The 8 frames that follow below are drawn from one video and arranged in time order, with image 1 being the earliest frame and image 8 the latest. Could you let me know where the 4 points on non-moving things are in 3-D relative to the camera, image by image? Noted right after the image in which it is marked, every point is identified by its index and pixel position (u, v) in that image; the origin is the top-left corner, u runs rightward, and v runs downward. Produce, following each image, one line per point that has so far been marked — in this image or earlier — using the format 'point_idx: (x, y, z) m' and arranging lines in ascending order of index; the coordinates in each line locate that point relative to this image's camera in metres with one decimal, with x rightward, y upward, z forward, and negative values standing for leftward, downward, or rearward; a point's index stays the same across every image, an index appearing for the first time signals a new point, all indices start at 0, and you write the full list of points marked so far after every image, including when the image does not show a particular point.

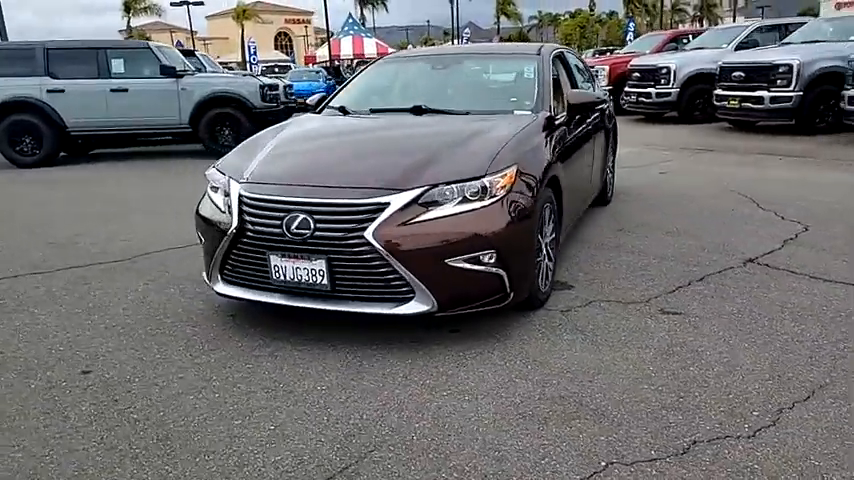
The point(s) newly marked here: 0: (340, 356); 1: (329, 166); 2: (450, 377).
0: (-0.5, -0.7, +3.7) m
1: (-0.7, +0.5, +3.9) m
2: (+0.1, -0.8, +3.4) m
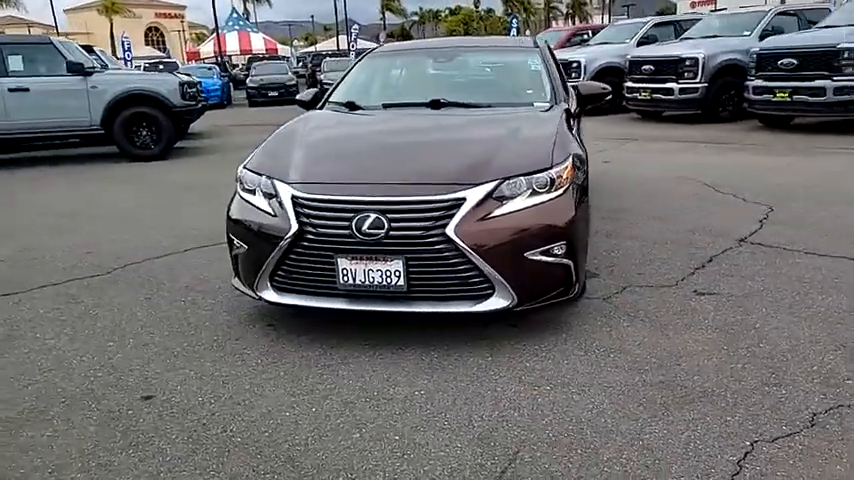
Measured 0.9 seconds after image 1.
0: (-0.1, -0.7, +3.6) m
1: (-0.3, +0.5, +3.7) m
2: (+0.7, -0.7, +3.4) m
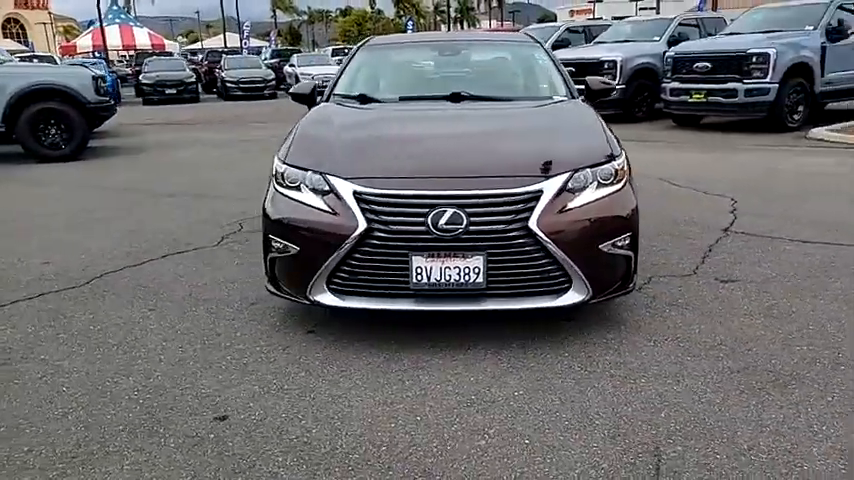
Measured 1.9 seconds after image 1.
0: (+0.4, -0.7, +3.5) m
1: (+0.1, +0.5, +3.6) m
2: (+1.1, -0.7, +3.3) m
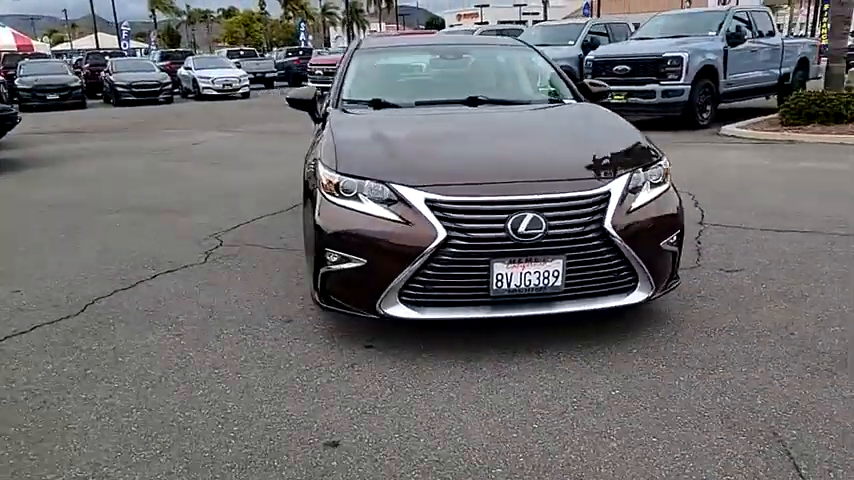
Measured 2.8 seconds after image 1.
0: (+0.8, -0.7, +3.5) m
1: (+0.5, +0.5, +3.6) m
2: (+1.6, -0.7, +3.5) m
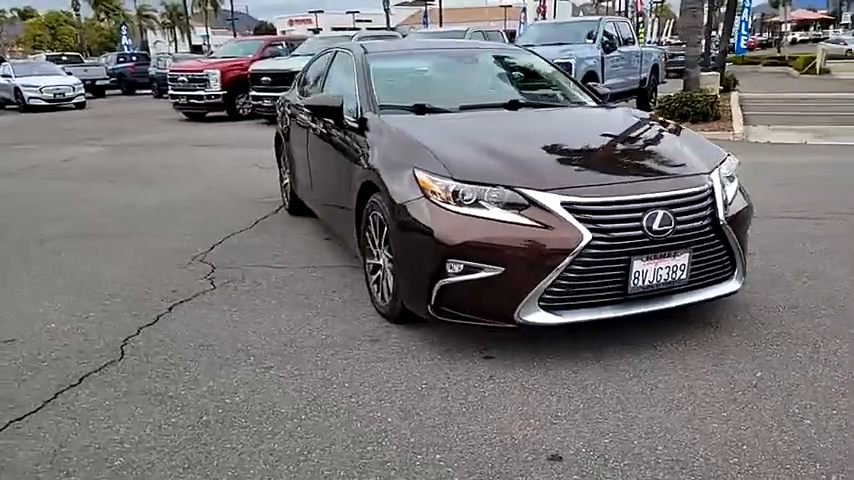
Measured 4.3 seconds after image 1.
0: (+1.5, -0.6, +3.7) m
1: (+1.1, +0.5, +3.6) m
2: (+2.3, -0.6, +3.8) m
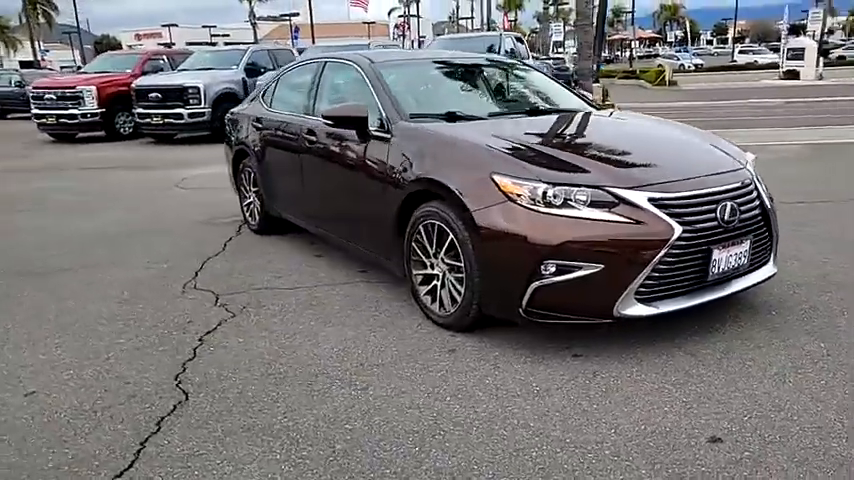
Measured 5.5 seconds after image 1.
0: (+2.1, -0.6, +4.0) m
1: (+1.6, +0.5, +3.9) m
2: (+2.8, -0.5, +4.2) m
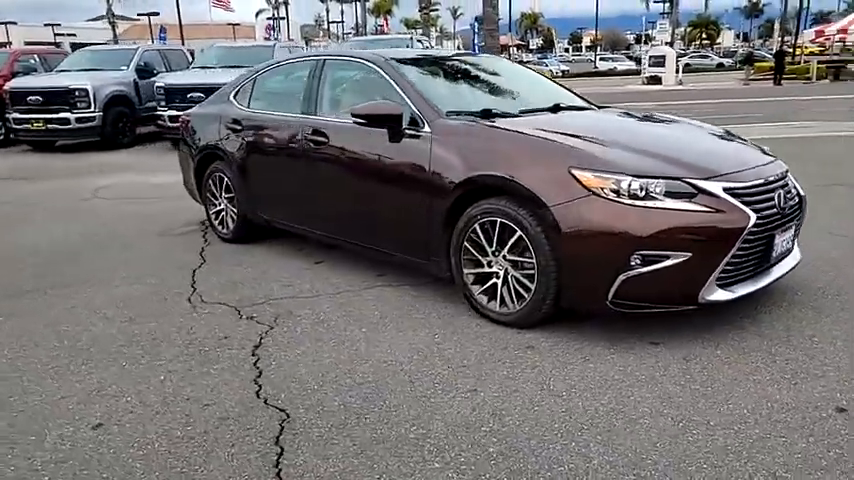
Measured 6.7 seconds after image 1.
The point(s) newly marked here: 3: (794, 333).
0: (+2.5, -0.5, +4.3) m
1: (+2.0, +0.6, +4.1) m
2: (+3.2, -0.4, +4.7) m
3: (+2.4, -0.6, +3.9) m
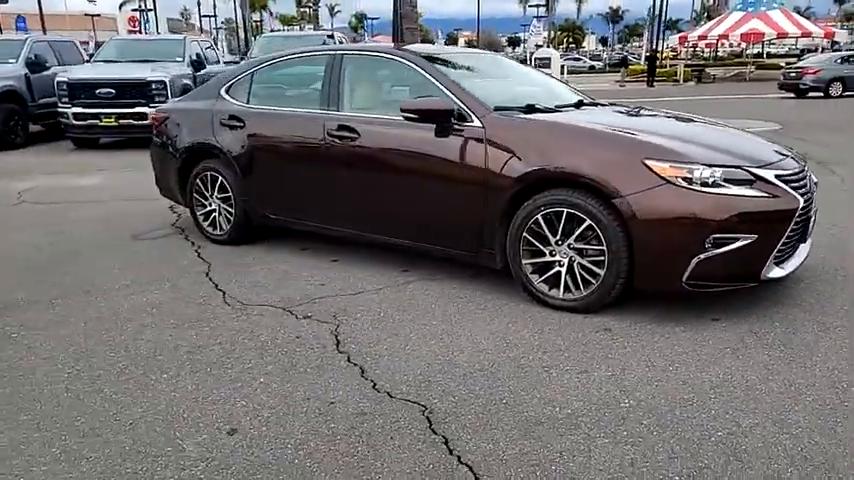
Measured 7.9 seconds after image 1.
0: (+3.0, -0.3, +4.8) m
1: (+2.5, +0.7, +4.6) m
2: (+3.6, -0.2, +5.3) m
3: (+2.9, -0.4, +4.4) m
